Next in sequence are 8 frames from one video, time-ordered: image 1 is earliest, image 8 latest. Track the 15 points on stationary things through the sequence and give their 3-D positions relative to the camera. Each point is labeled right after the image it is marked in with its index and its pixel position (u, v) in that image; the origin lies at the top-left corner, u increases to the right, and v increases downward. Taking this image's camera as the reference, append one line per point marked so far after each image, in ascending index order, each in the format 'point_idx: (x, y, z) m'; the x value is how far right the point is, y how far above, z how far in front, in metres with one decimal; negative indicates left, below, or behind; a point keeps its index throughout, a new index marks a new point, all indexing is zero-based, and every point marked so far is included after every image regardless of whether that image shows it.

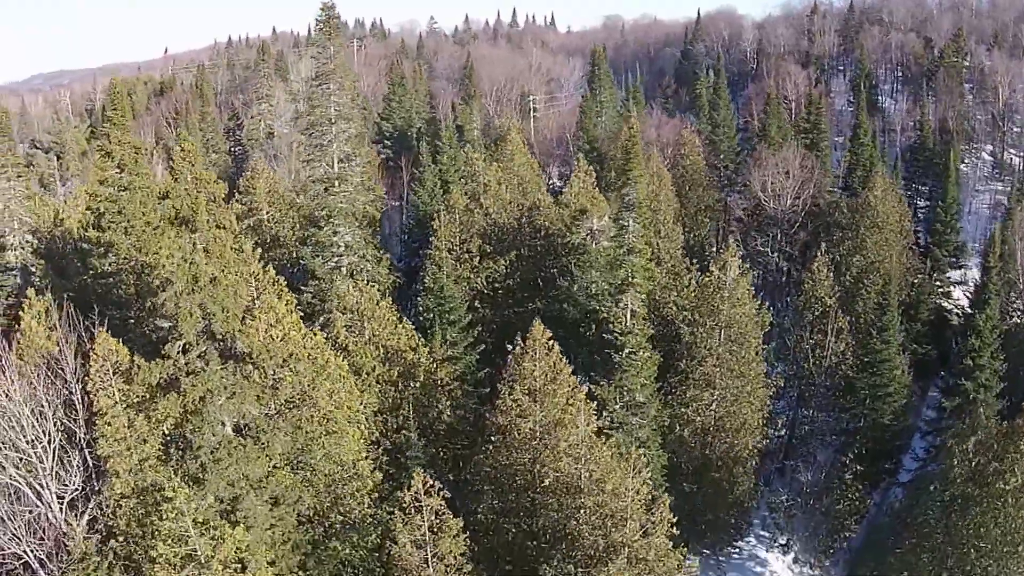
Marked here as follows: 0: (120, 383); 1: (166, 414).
0: (-6.4, -1.5, +18.2) m
1: (-5.6, -2.1, +17.8) m
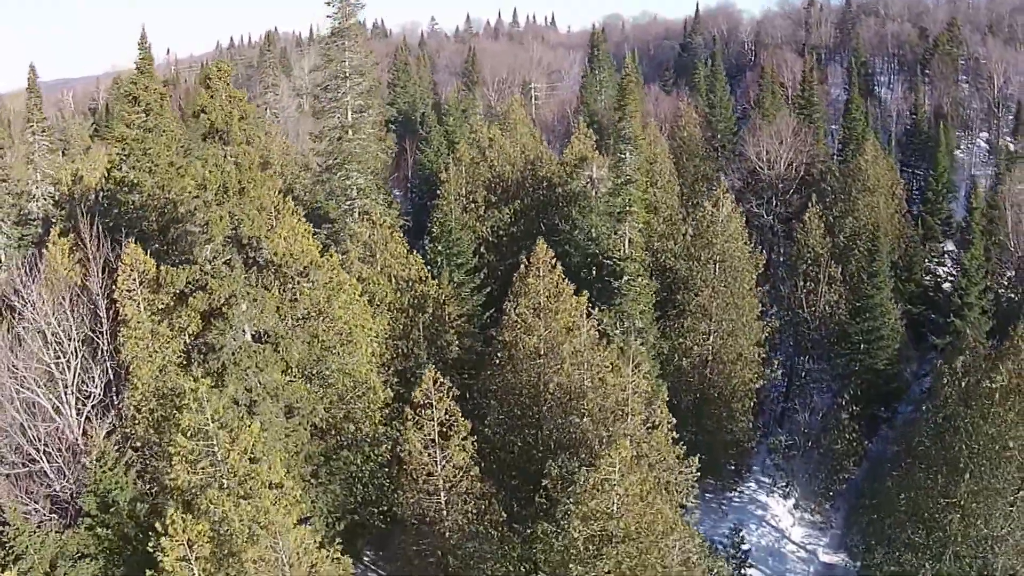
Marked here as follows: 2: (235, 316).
0: (-6.4, 0.0, +19.0) m
1: (-5.5, -0.6, +18.5) m
2: (-4.7, -0.4, +18.5) m
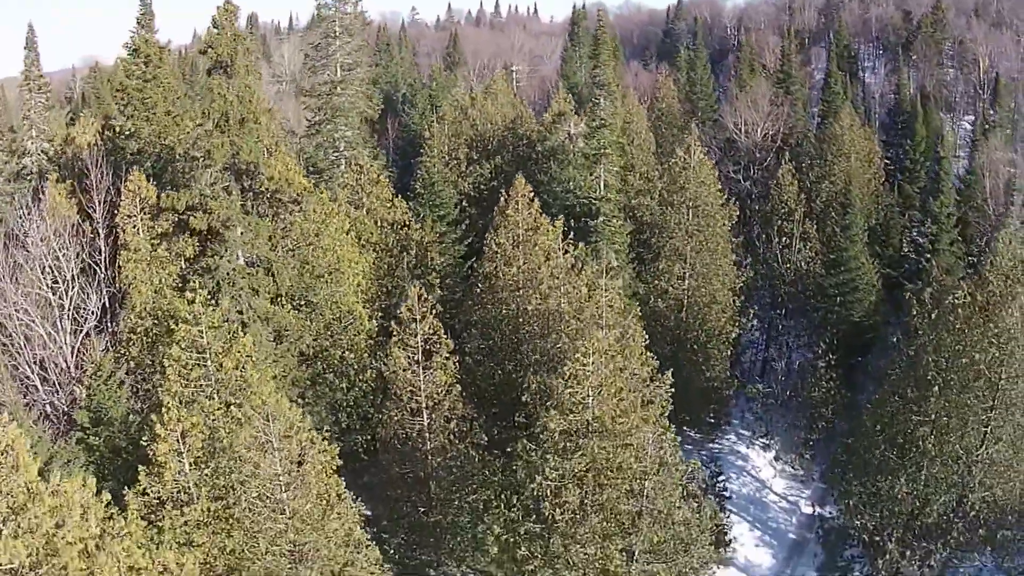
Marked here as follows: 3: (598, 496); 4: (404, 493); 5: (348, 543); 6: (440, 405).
0: (-6.8, +1.3, +19.7) m
1: (-5.9, +0.7, +19.2) m
2: (-5.1, +0.9, +19.2) m
3: (+1.4, -3.4, +16.9) m
4: (-2.1, -3.9, +19.9) m
5: (-2.5, -4.0, +16.9) m
6: (-1.3, -2.1, +19.3) m
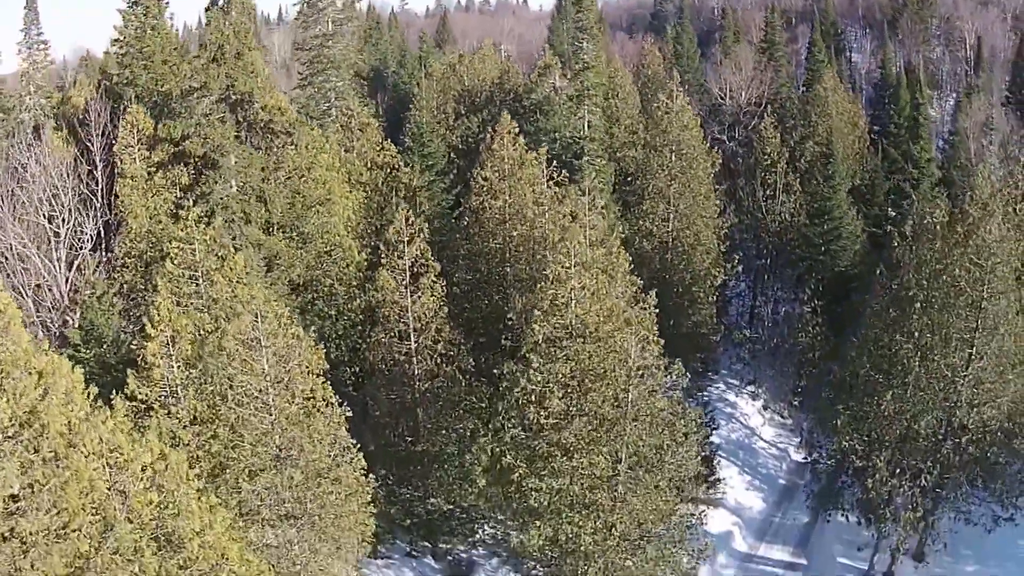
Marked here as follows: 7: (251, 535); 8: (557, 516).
0: (-7.0, +2.6, +20.2) m
1: (-6.2, +2.1, +19.7) m
2: (-5.4, +2.3, +19.7) m
3: (+1.2, -1.9, +17.3) m
4: (-2.3, -2.5, +20.2) m
5: (-2.7, -2.5, +17.2) m
6: (-1.6, -0.7, +19.6) m
7: (-3.9, -3.9, +15.5) m
8: (+0.7, -3.8, +17.9) m
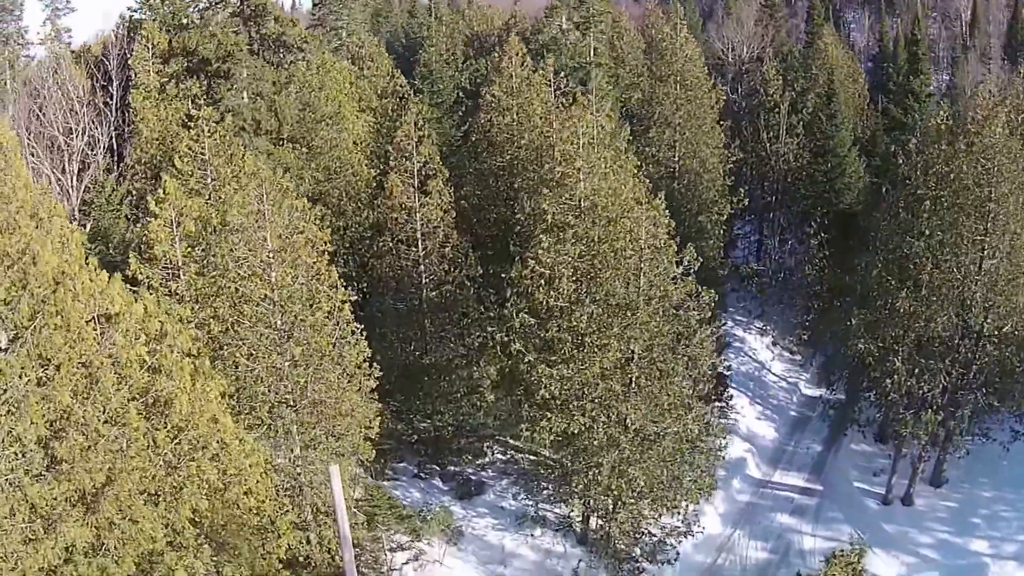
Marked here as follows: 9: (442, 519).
0: (-6.9, +4.3, +20.6) m
1: (-6.0, +3.8, +20.1) m
2: (-5.2, +4.0, +20.1) m
3: (+1.4, +0.1, +17.4) m
4: (-2.1, -0.8, +20.3) m
5: (-2.5, -0.6, +17.3) m
6: (-1.4, +1.1, +19.8) m
7: (-3.7, -1.9, +15.6) m
8: (+0.9, -1.9, +17.9) m
9: (-1.3, -4.2, +18.9) m
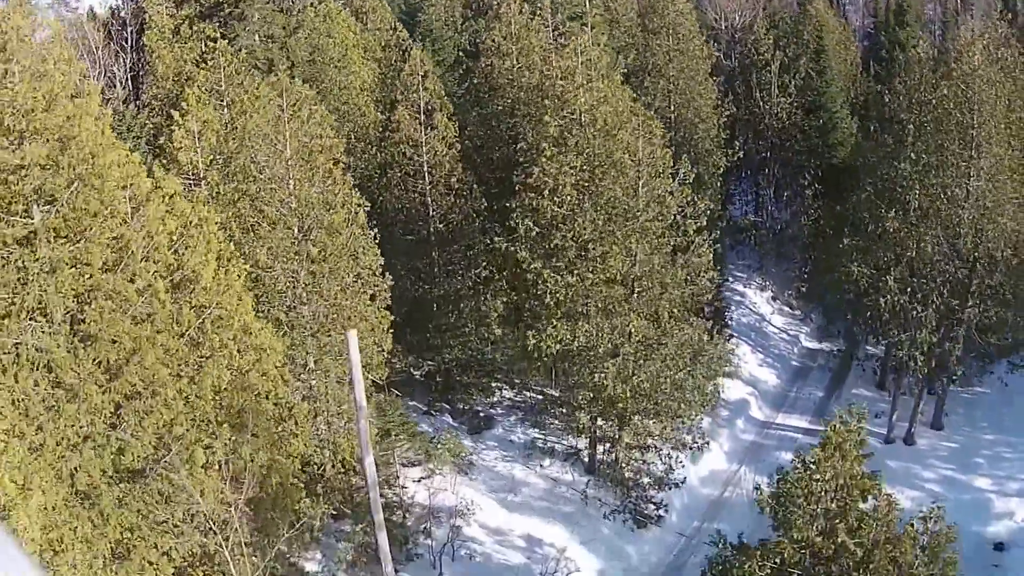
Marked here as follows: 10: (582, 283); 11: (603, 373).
0: (-6.9, +5.5, +21.1) m
1: (-6.0, +5.0, +20.6) m
2: (-5.2, +5.3, +20.6) m
3: (+1.5, +1.6, +17.8) m
4: (-2.0, +0.5, +20.7) m
5: (-2.4, +0.8, +17.7) m
6: (-1.3, +2.4, +20.3) m
7: (-3.6, -0.4, +15.9) m
8: (+1.0, -0.5, +18.2) m
9: (-1.1, -2.9, +19.1) m
10: (+1.3, +0.1, +17.9) m
11: (+1.6, -1.3, +18.2) m
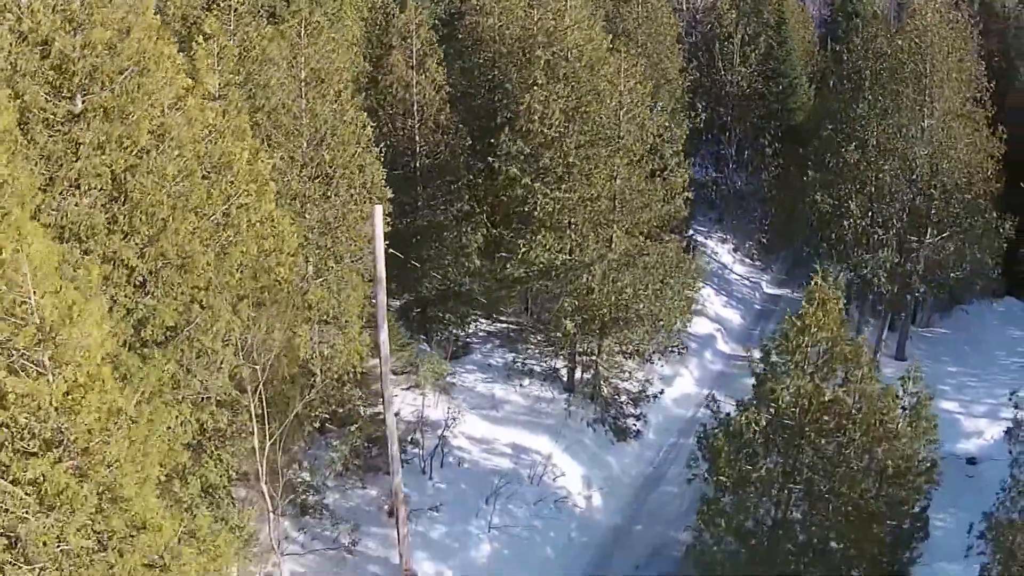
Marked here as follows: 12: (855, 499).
0: (-7.3, +6.7, +22.3) m
1: (-6.4, +6.3, +21.8) m
2: (-5.6, +6.6, +21.8) m
3: (+1.2, +3.1, +19.0) m
4: (-2.3, +1.8, +21.8) m
5: (-2.7, +2.2, +18.8) m
6: (-1.6, +3.8, +21.5) m
7: (-3.8, +1.1, +16.9) m
8: (+0.8, +1.0, +19.3) m
9: (-1.4, -1.5, +20.0) m
10: (+1.0, +1.6, +19.1) m
11: (+1.4, +0.1, +19.3) m
12: (+4.8, -3.0, +15.0) m
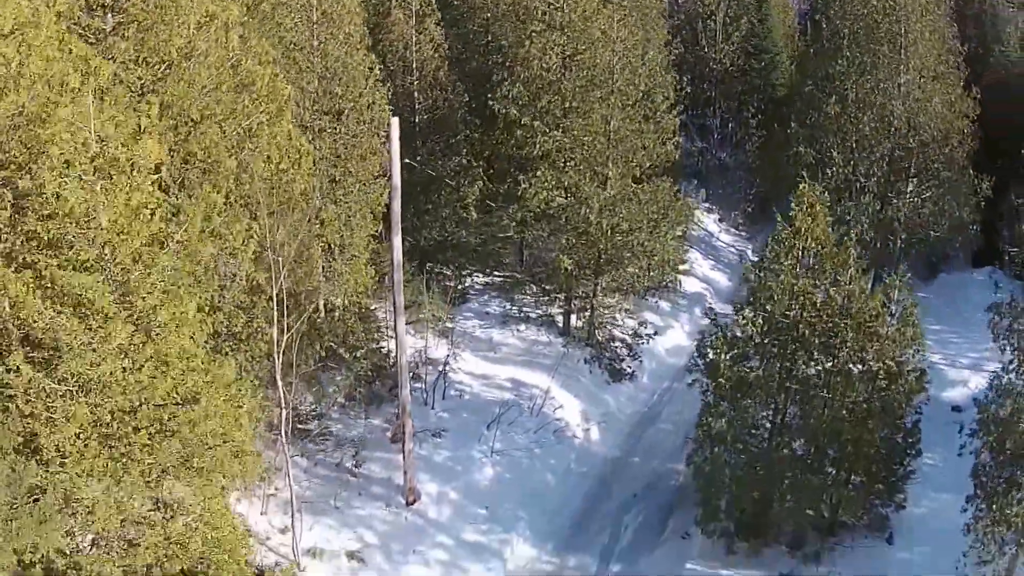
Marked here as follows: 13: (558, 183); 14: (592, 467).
0: (-7.4, +7.7, +23.1) m
1: (-6.5, +7.3, +22.6) m
2: (-5.7, +7.5, +22.6) m
3: (+1.2, +4.3, +19.8) m
4: (-2.4, +2.8, +22.4) m
5: (-2.7, +3.4, +19.4) m
6: (-1.7, +4.8, +22.2) m
7: (-3.8, +2.4, +17.4) m
8: (+0.8, +2.2, +20.0) m
9: (-1.4, -0.4, +20.5) m
10: (+1.0, +2.8, +19.7) m
11: (+1.3, +1.3, +19.9) m
12: (+4.9, -1.6, +15.5) m
13: (+0.9, +1.9, +20.0) m
14: (+1.5, -3.2, +19.2) m
